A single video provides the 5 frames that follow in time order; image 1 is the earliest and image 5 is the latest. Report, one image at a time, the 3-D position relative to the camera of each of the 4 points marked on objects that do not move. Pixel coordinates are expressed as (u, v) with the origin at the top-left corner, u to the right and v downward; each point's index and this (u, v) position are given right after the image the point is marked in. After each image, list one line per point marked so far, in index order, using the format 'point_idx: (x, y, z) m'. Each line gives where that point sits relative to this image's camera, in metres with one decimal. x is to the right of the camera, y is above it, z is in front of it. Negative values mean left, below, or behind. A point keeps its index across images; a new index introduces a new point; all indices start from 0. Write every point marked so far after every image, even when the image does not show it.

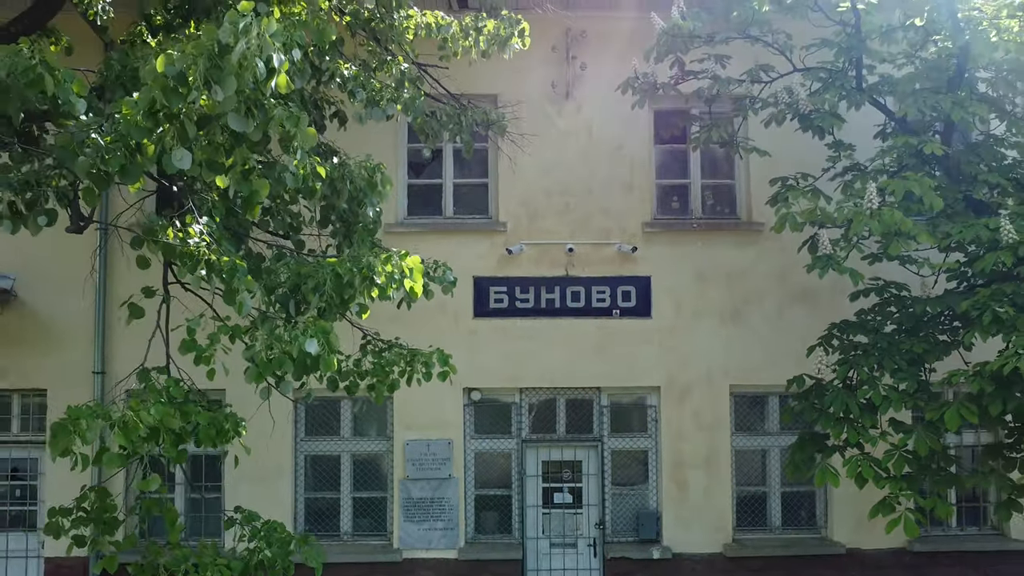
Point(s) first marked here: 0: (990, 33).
0: (+6.8, +3.7, +5.7) m
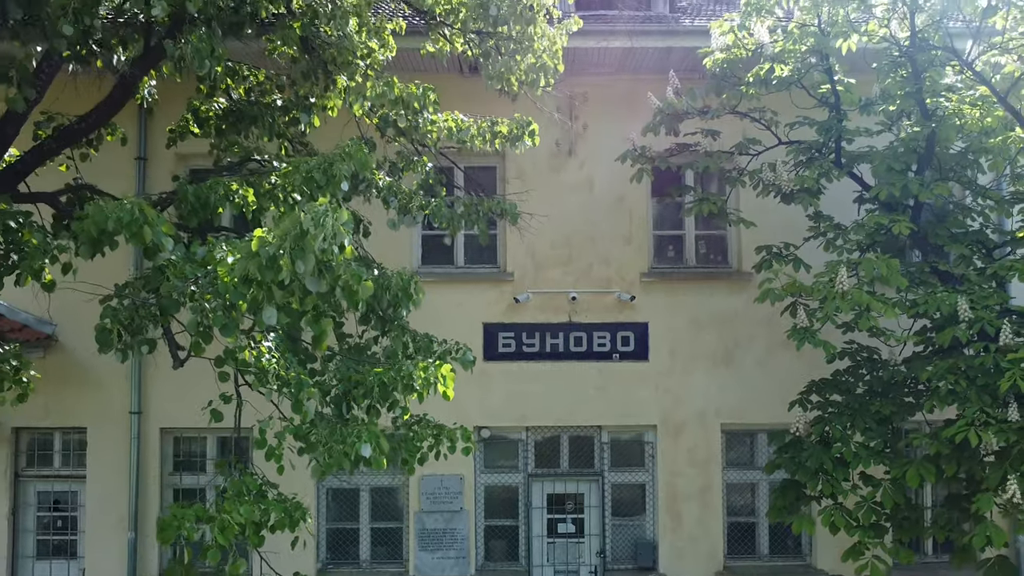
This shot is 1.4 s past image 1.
0: (+7.0, +2.7, +6.3) m
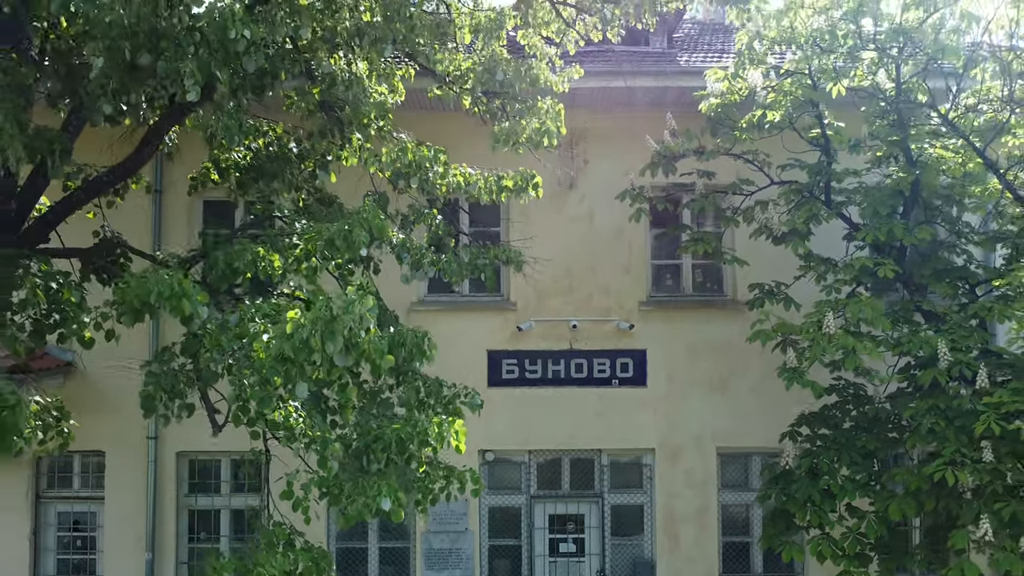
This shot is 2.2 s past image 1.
0: (+7.1, +2.0, +6.6) m
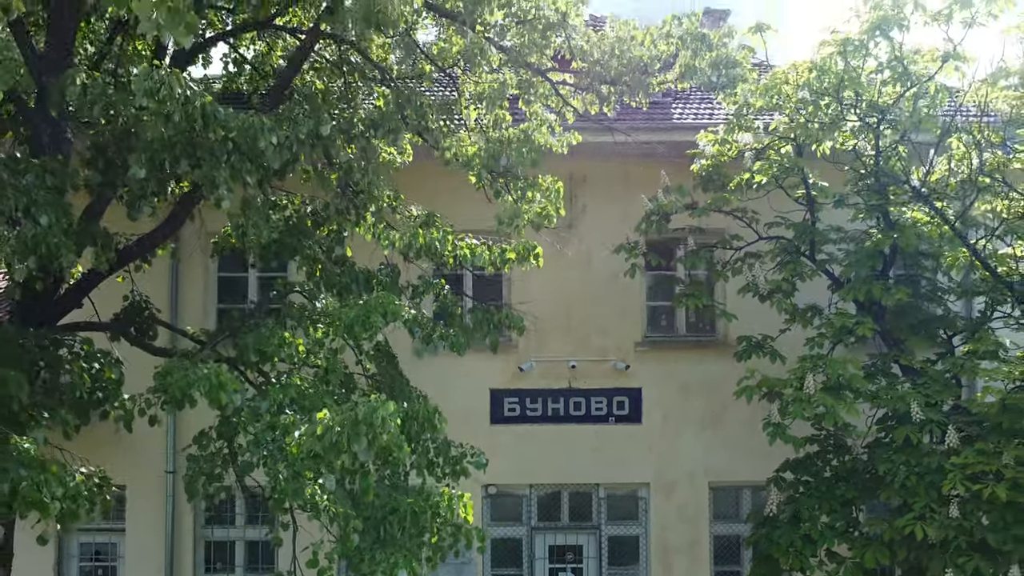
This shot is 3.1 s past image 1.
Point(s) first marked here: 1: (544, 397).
0: (+7.1, +1.0, +7.1) m
1: (+0.8, -2.6, +9.6) m
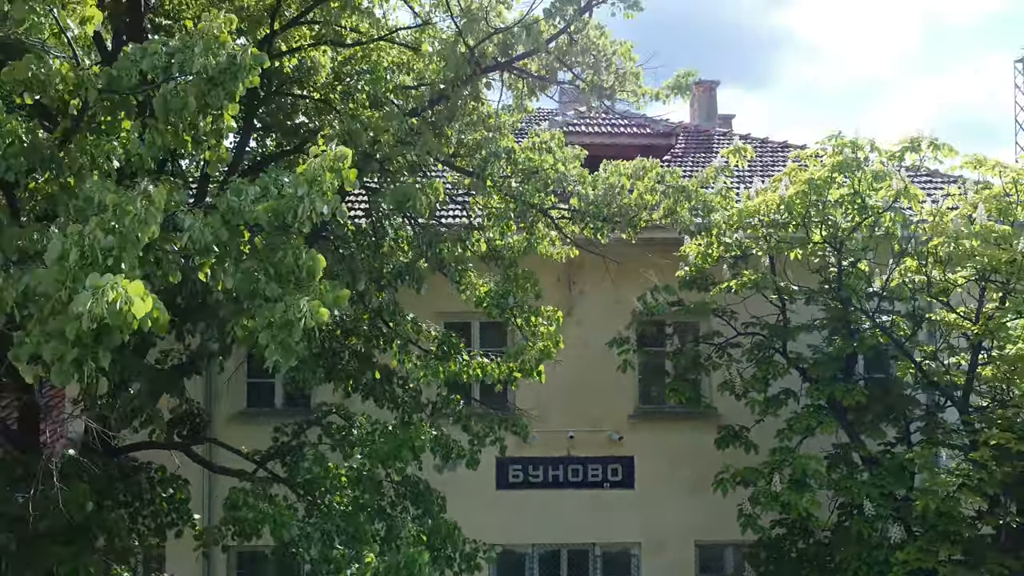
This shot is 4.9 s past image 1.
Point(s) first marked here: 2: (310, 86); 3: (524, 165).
0: (+7.2, -1.0, +8.0) m
1: (+0.9, -4.6, +10.6) m
2: (-3.7, +3.7, +7.4) m
3: (+0.2, +2.2, +7.2) m
